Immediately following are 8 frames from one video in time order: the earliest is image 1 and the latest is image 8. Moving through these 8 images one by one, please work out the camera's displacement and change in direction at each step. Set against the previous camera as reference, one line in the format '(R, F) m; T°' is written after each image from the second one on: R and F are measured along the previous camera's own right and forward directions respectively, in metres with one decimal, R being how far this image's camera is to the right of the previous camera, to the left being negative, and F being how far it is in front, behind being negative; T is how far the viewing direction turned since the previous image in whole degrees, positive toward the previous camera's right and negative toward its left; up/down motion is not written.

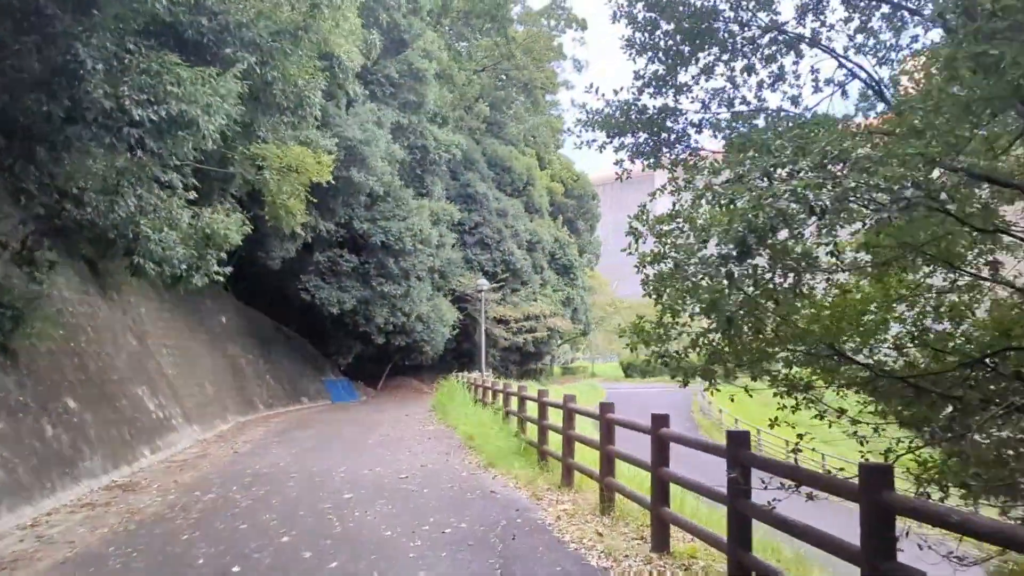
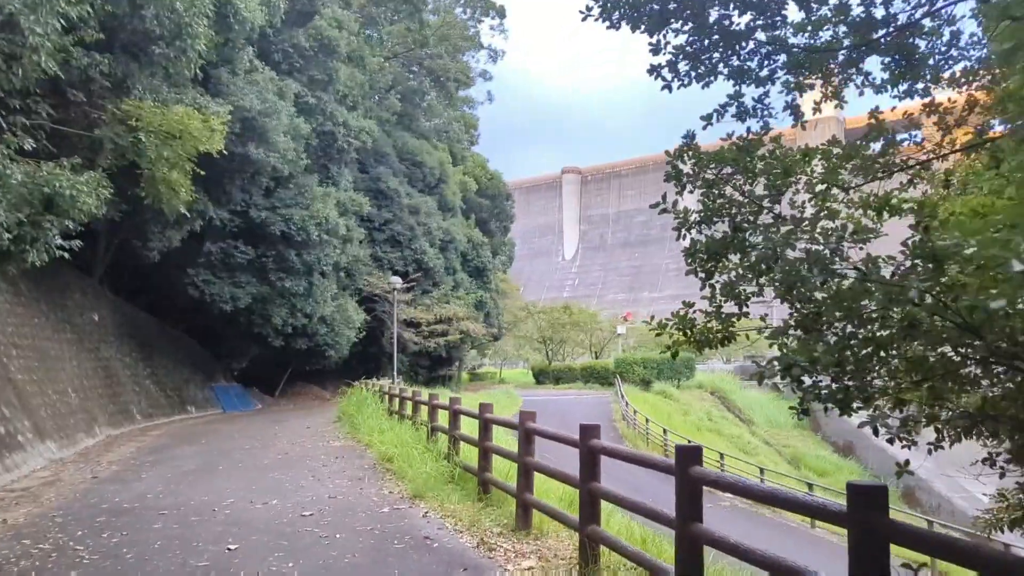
(-0.2, +1.4) m; +6°
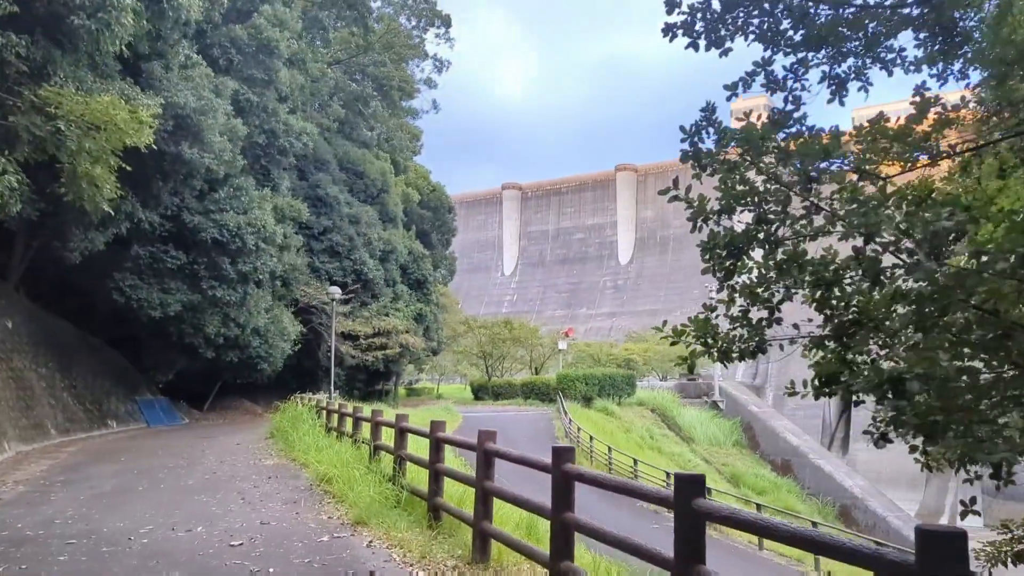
(-0.1, +0.4) m; +4°
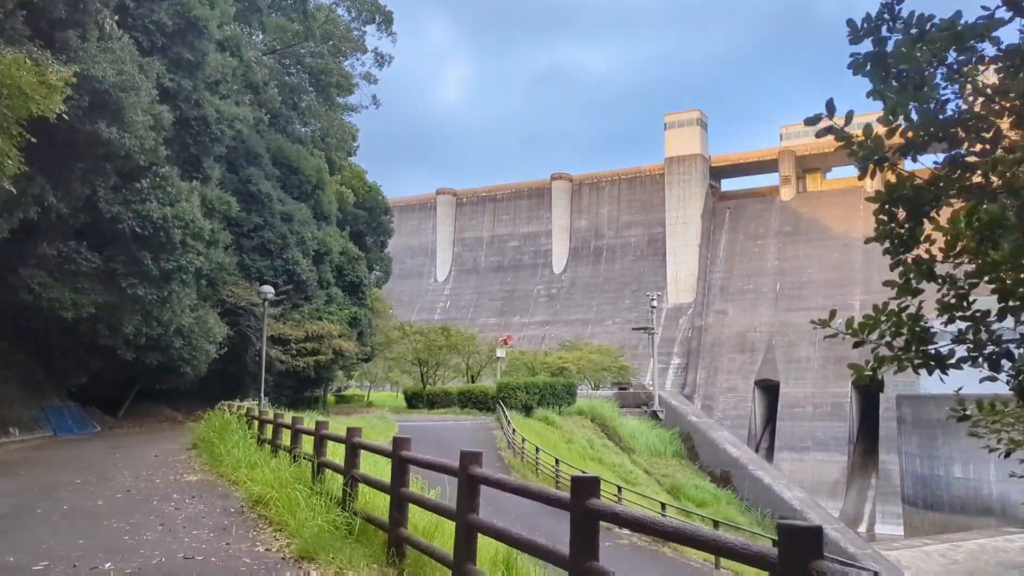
(-0.3, +0.8) m; +5°
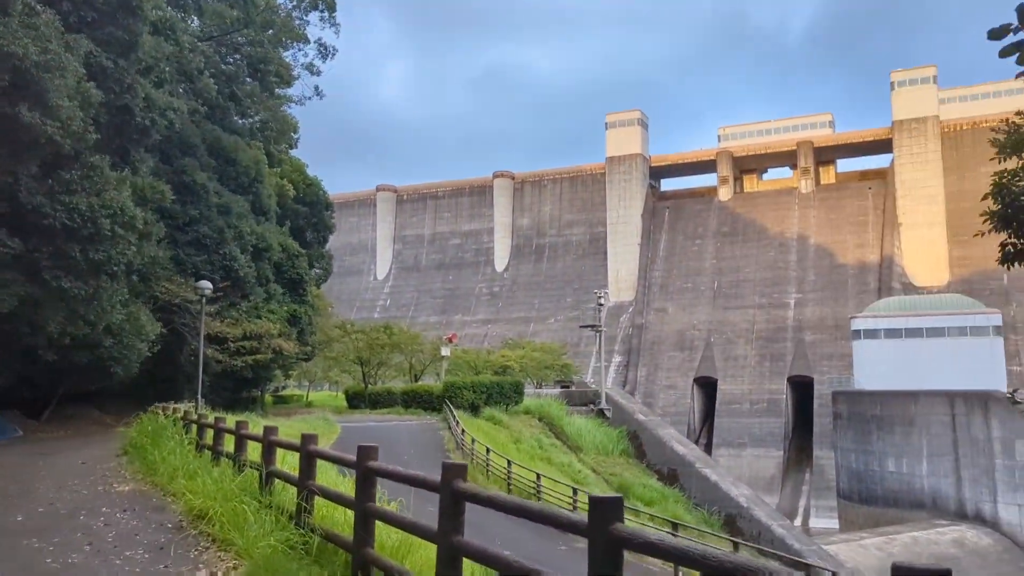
(-0.2, +0.4) m; +4°
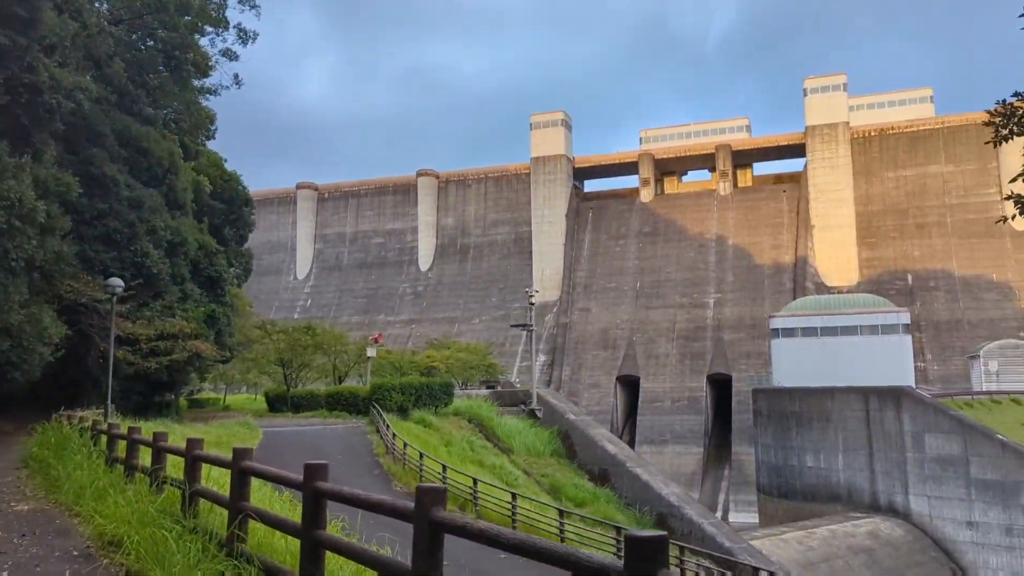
(-0.2, +0.5) m; +5°
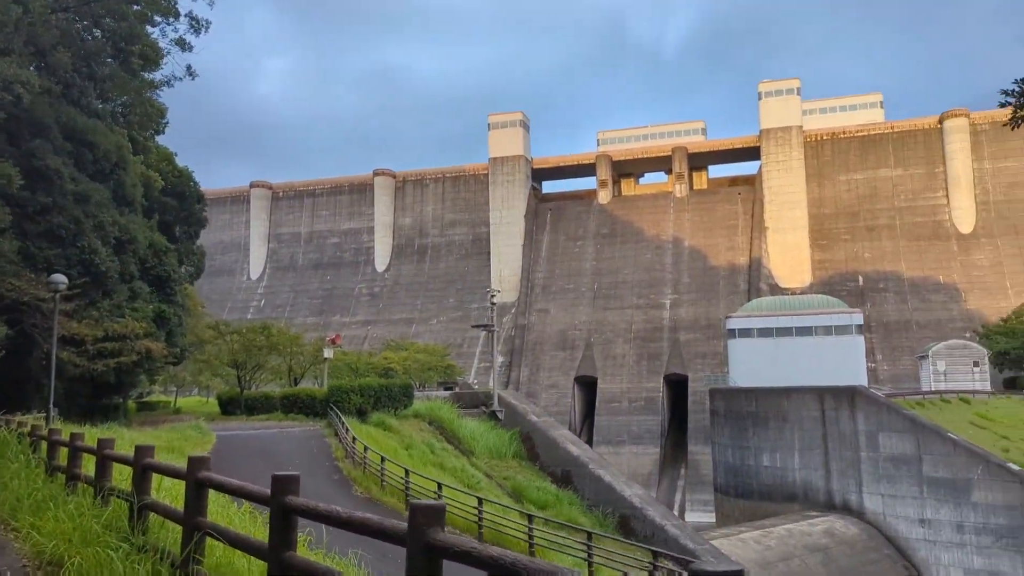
(-0.1, +0.4) m; +3°
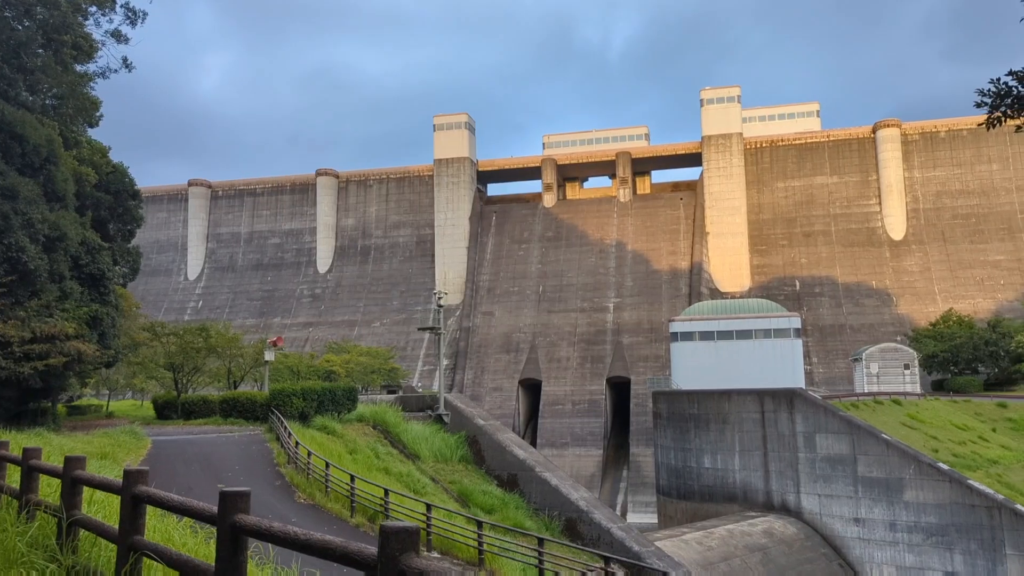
(-0.1, +0.2) m; +4°
